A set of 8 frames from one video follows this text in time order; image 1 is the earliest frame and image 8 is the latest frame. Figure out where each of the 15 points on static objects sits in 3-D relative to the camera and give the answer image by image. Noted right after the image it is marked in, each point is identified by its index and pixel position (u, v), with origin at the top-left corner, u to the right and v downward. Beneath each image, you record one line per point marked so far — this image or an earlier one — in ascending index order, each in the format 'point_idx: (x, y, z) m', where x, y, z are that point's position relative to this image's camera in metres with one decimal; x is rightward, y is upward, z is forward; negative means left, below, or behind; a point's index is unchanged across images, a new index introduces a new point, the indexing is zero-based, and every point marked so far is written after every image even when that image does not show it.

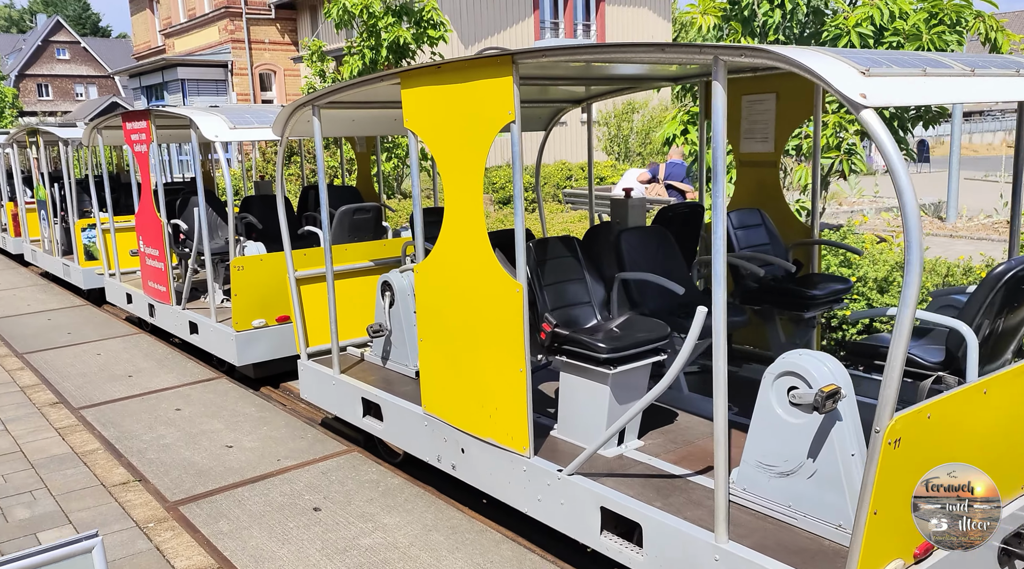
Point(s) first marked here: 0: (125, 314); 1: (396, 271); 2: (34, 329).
0: (-4.7, -0.4, +10.3) m
1: (-0.7, +0.1, +5.0) m
2: (-5.5, -0.5, +9.7) m
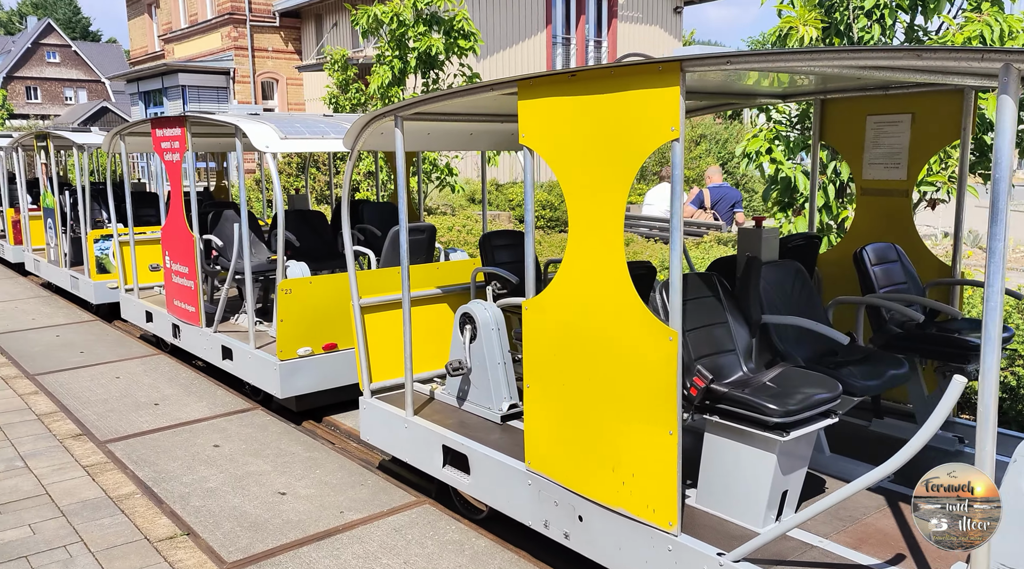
0: (-4.3, -0.6, +9.7) m
1: (-0.2, -0.1, +4.5) m
2: (-5.1, -0.7, +9.1) m
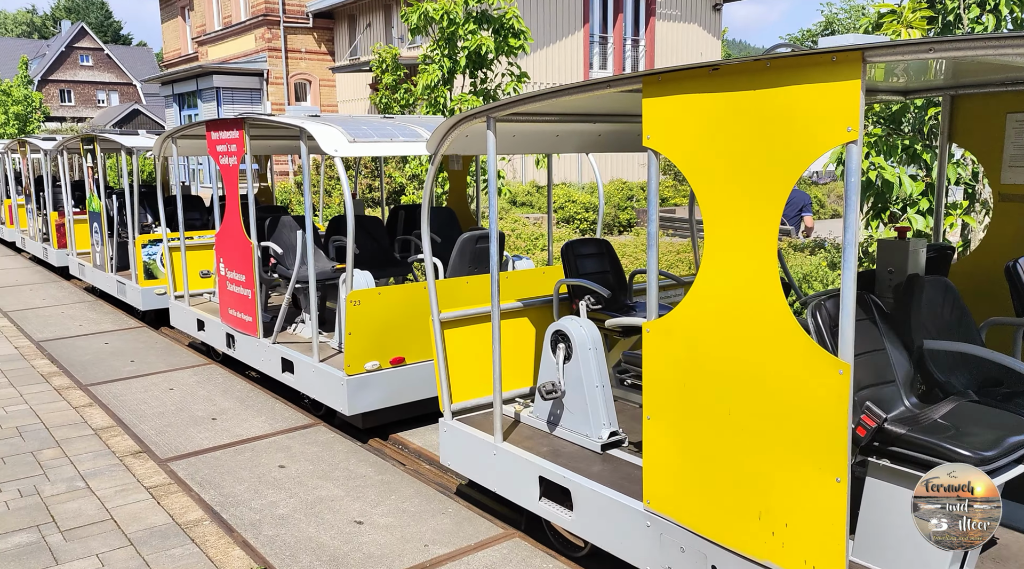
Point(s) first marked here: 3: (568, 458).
0: (-3.7, -0.6, +9.5) m
1: (+0.3, -0.2, +4.2) m
2: (-4.5, -0.7, +8.9) m
3: (+0.3, -0.8, +3.9) m
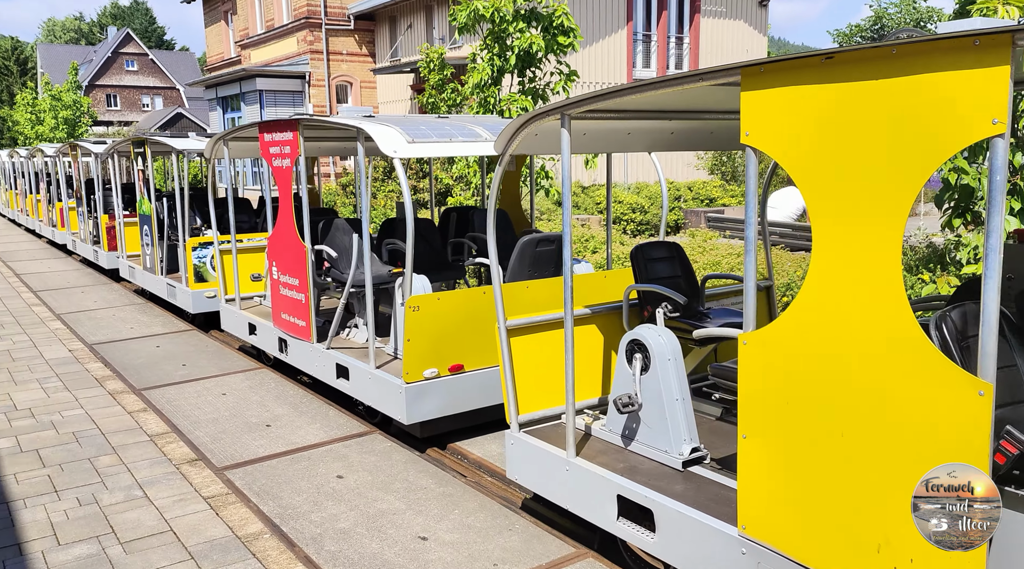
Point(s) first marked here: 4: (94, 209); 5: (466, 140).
0: (-3.1, -0.7, +9.4) m
1: (+0.6, -0.2, +3.9) m
2: (-3.9, -0.8, +8.9) m
3: (+0.6, -0.8, +3.7) m
4: (-7.9, +1.4, +15.8) m
5: (-0.3, +1.0, +5.6) m
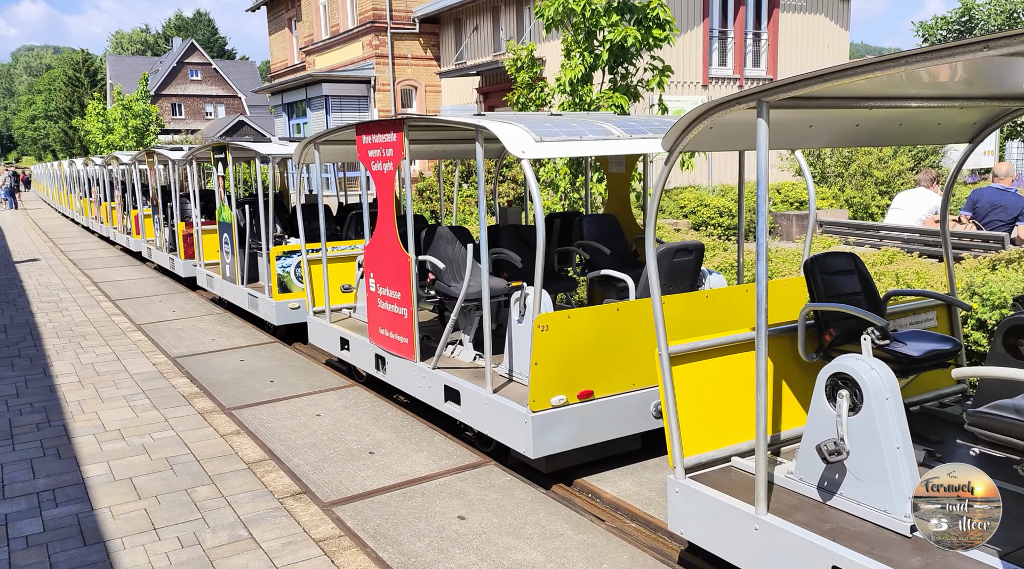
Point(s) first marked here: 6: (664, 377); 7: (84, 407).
0: (-2.0, -0.8, +9.0) m
1: (+1.3, -0.3, +3.3) m
2: (-2.9, -0.9, +8.5) m
3: (+1.3, -0.9, +3.1) m
4: (-6.4, +1.3, +15.6) m
5: (+0.5, +0.9, +5.0) m
6: (+0.7, -0.4, +3.7) m
7: (-3.8, -1.1, +7.4) m
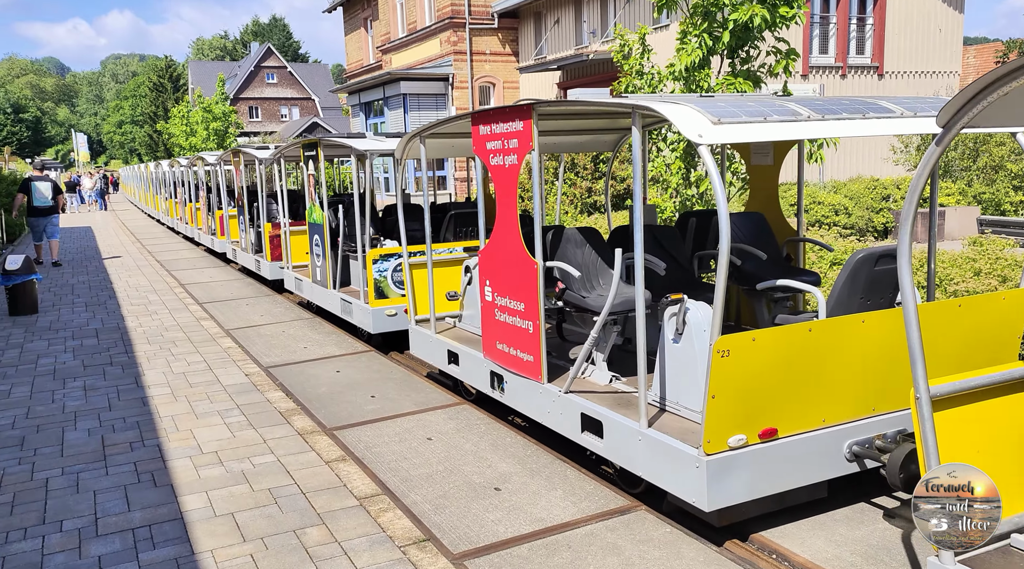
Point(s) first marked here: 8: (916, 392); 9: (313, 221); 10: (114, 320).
0: (-0.9, -0.8, +8.3) m
1: (+2.0, -0.4, +2.3) m
2: (-1.7, -1.0, +7.9) m
3: (+2.0, -1.0, +2.1) m
4: (-4.7, +1.2, +15.3) m
5: (+1.3, +0.8, +4.1) m
6: (+1.4, -0.5, +2.8) m
7: (-2.8, -1.1, +6.9) m
8: (+1.4, -0.4, +2.8) m
9: (-2.6, +0.8, +11.0) m
10: (-5.8, -0.5, +12.1) m
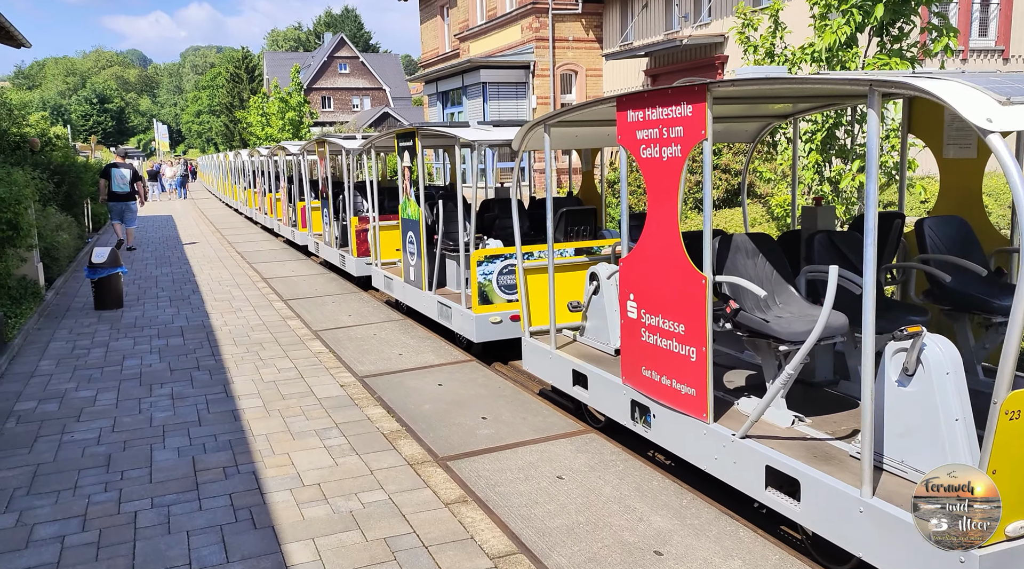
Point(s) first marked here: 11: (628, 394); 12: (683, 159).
0: (+0.2, -0.9, +7.5) m
1: (+2.6, -0.5, +1.3) m
2: (-0.7, -1.0, +7.1) m
3: (+2.6, -1.2, +1.1) m
4: (-3.0, +1.3, +14.7) m
5: (+2.1, +0.7, +3.1) m
6: (+2.1, -0.6, +1.8) m
7: (-1.8, -1.2, +6.2) m
8: (+2.0, -0.5, +1.8) m
9: (-1.3, +0.8, +10.3) m
10: (-4.4, -0.5, +11.6) m
11: (+0.8, -0.7, +5.4) m
12: (+0.9, +0.7, +4.6) m
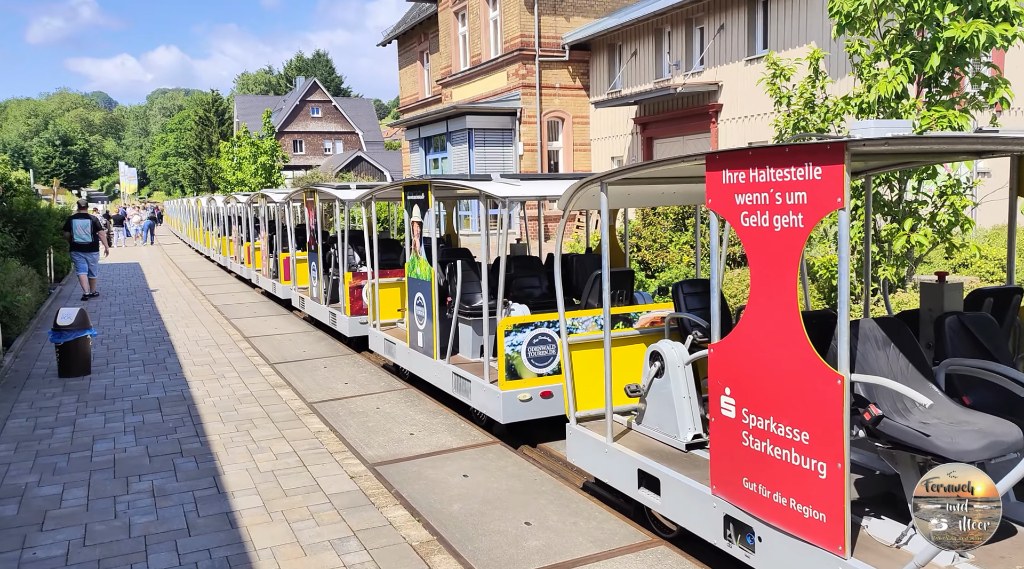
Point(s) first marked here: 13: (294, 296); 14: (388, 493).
0: (+0.5, -1.5, +6.5) m
1: (+3.2, -0.8, +0.4) m
2: (-0.4, -1.6, +6.1) m
3: (+3.1, -1.5, +0.2) m
4: (-2.9, +0.3, +13.7) m
5: (+2.6, +0.3, +2.3) m
6: (+2.6, -1.0, +0.9) m
7: (-1.4, -1.7, +5.2) m
8: (+2.5, -0.8, +0.9) m
9: (-1.1, +0.1, +9.3) m
10: (-4.2, -1.3, +10.5) m
11: (+1.2, -1.2, +4.5) m
12: (+1.4, +0.2, +3.7) m
13: (-4.3, -0.2, +16.4) m
14: (-0.9, -1.6, +6.4) m
